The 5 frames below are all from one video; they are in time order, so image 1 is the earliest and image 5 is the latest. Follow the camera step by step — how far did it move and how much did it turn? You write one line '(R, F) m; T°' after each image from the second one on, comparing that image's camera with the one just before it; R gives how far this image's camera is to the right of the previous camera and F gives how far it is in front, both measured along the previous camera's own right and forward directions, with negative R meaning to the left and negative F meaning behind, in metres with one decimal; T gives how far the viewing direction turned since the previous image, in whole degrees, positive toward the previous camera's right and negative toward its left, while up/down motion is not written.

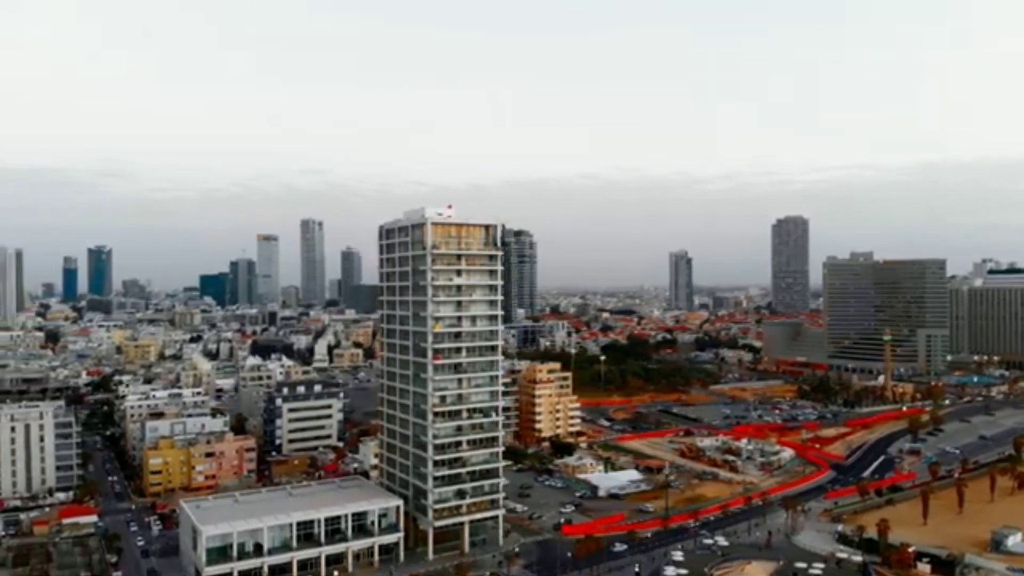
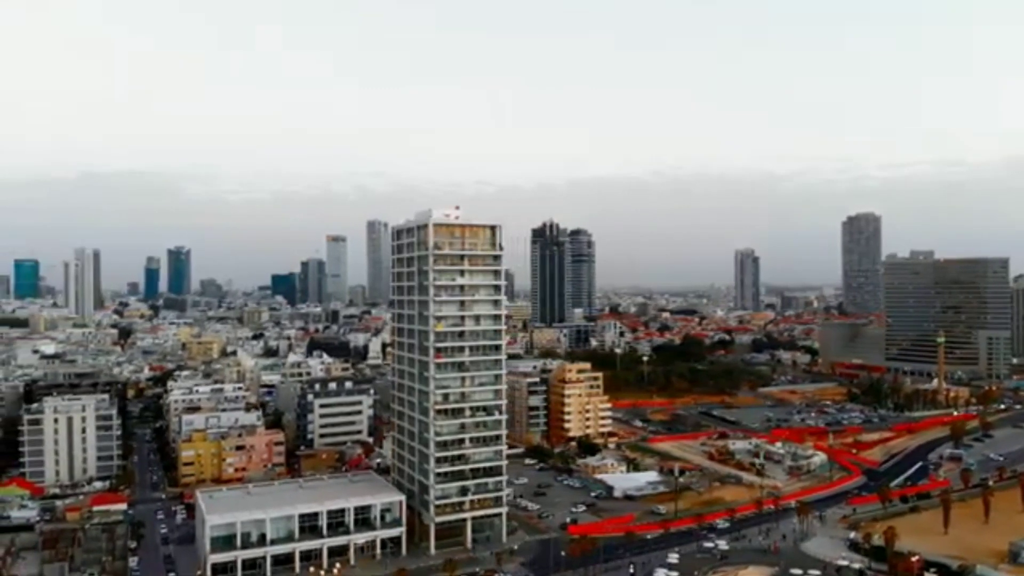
(+3.7, -0.2) m; -5°
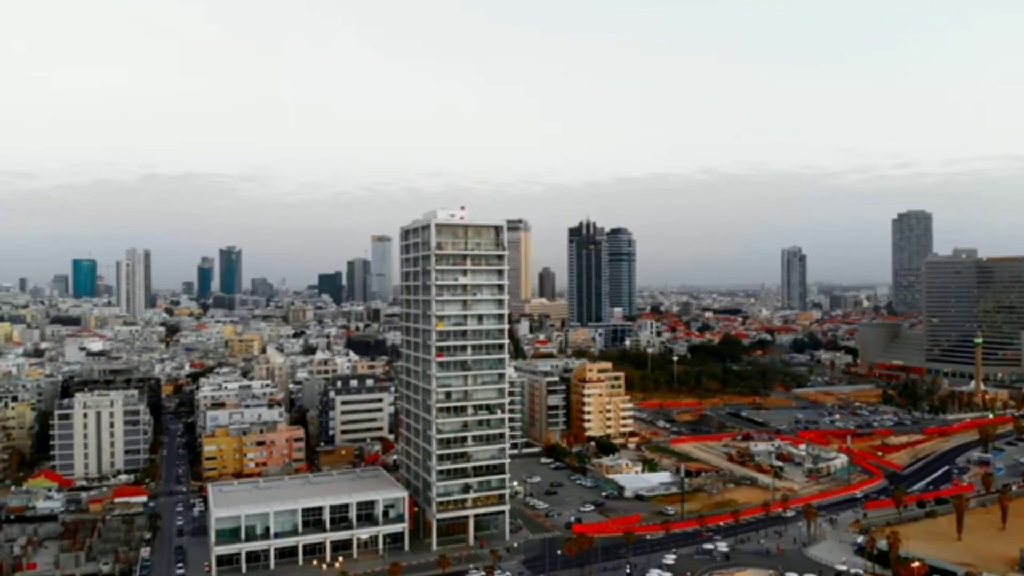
(+2.5, -0.2) m; -3°
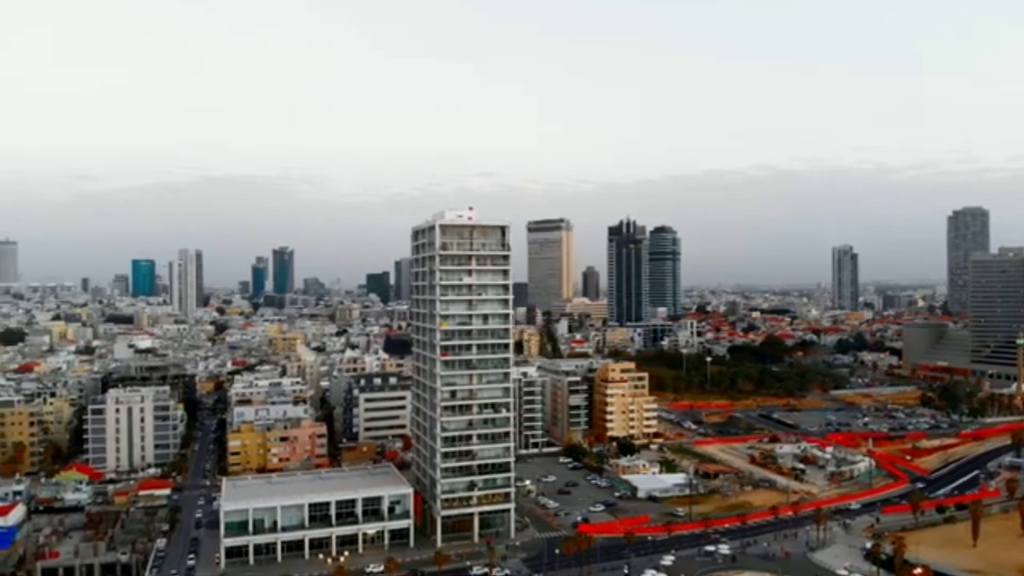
(+2.6, -0.2) m; -4°
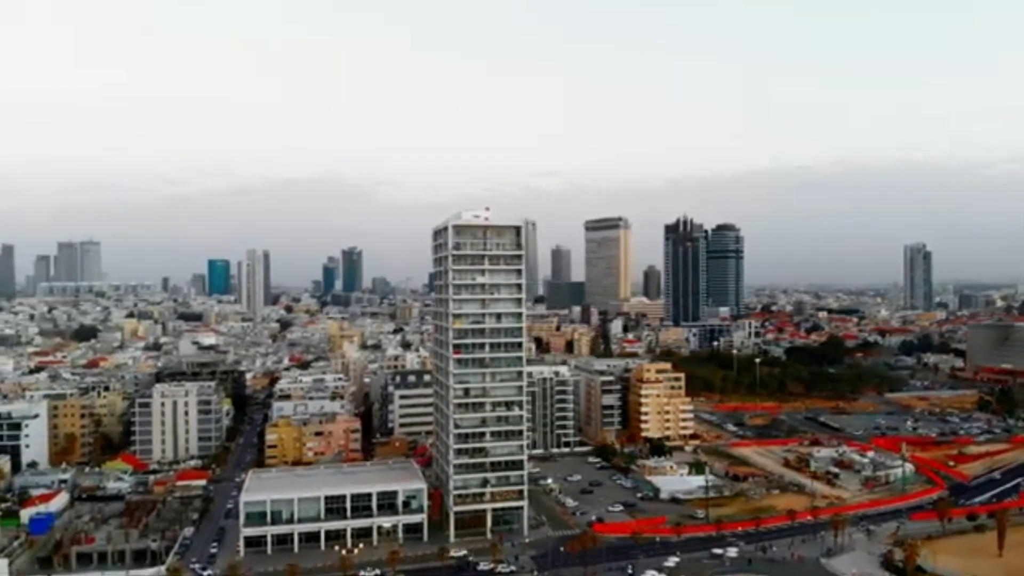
(+3.2, -0.3) m; -5°
